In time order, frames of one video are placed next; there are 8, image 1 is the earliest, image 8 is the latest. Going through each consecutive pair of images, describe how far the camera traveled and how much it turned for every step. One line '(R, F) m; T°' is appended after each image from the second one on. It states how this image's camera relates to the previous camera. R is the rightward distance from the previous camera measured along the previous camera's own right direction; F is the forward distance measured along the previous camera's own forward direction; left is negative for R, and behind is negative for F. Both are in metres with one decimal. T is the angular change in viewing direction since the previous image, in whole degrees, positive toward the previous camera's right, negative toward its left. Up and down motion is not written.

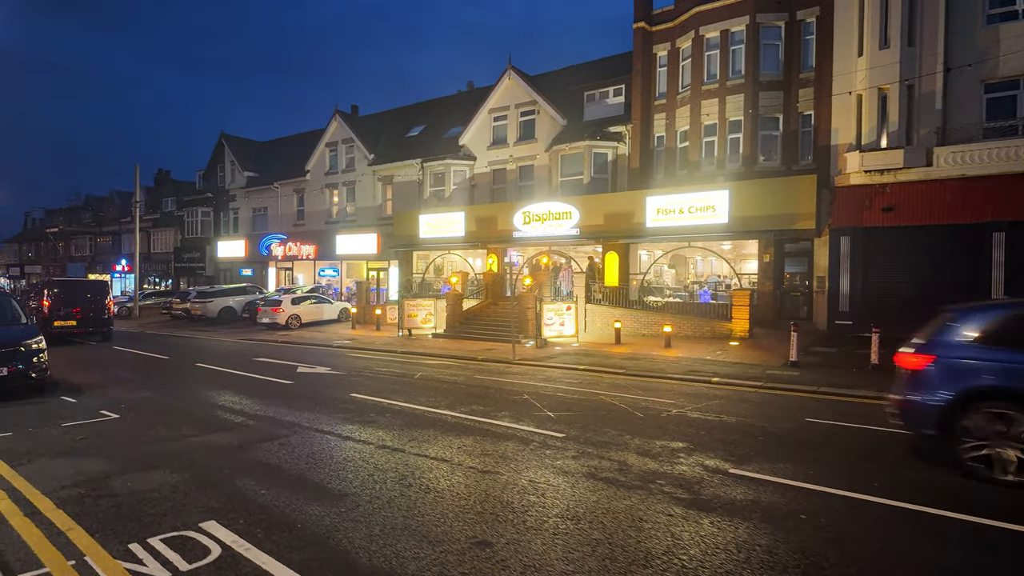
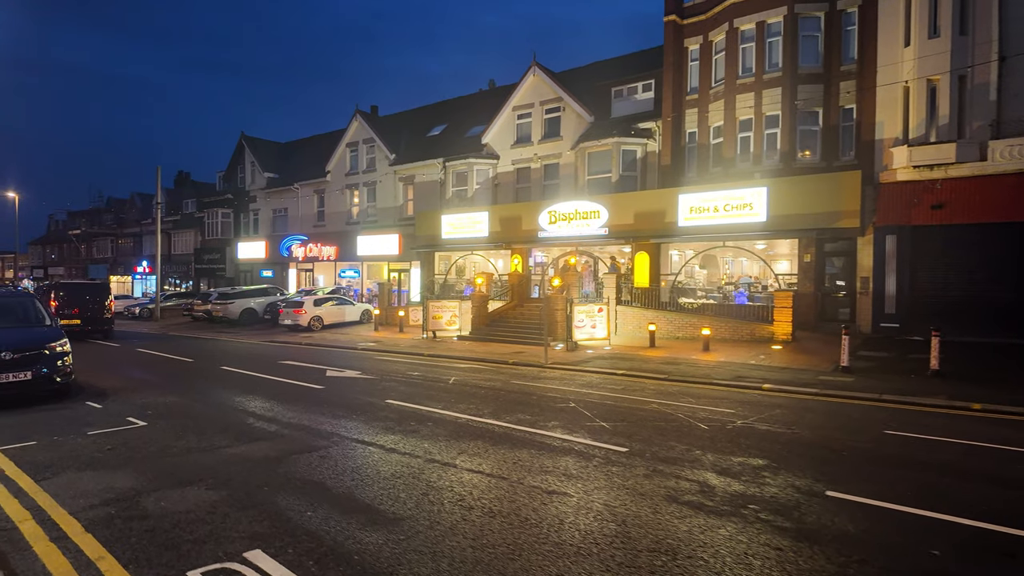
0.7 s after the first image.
(-0.5, +0.6) m; -1°
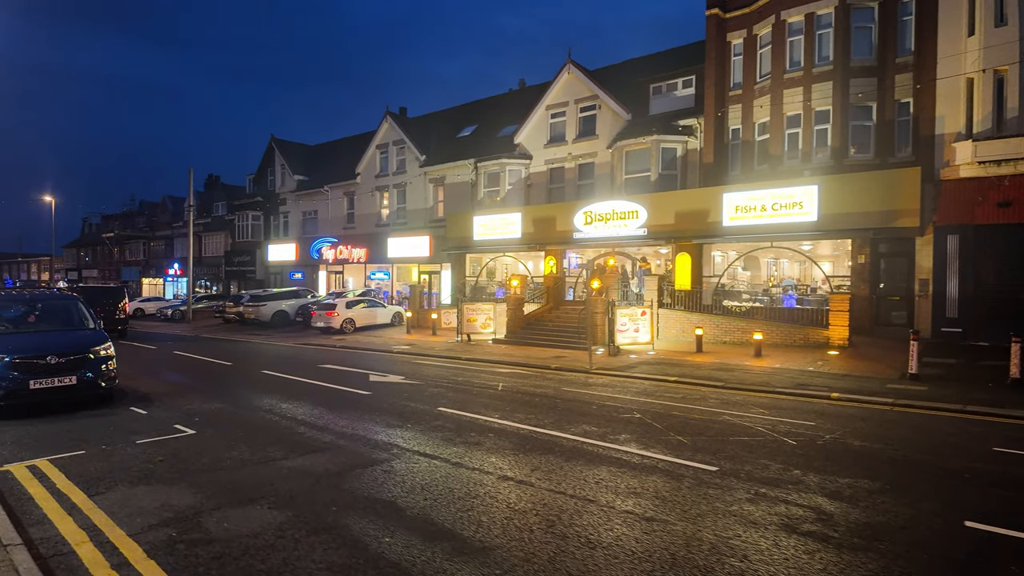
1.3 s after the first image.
(-0.6, +0.5) m; -2°
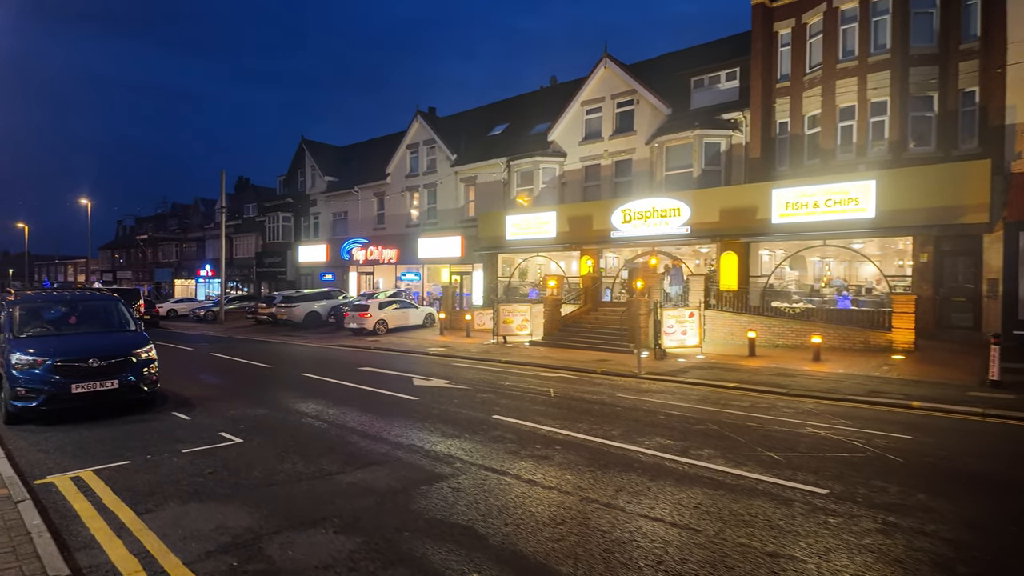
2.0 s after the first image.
(-0.6, +0.6) m; -2°
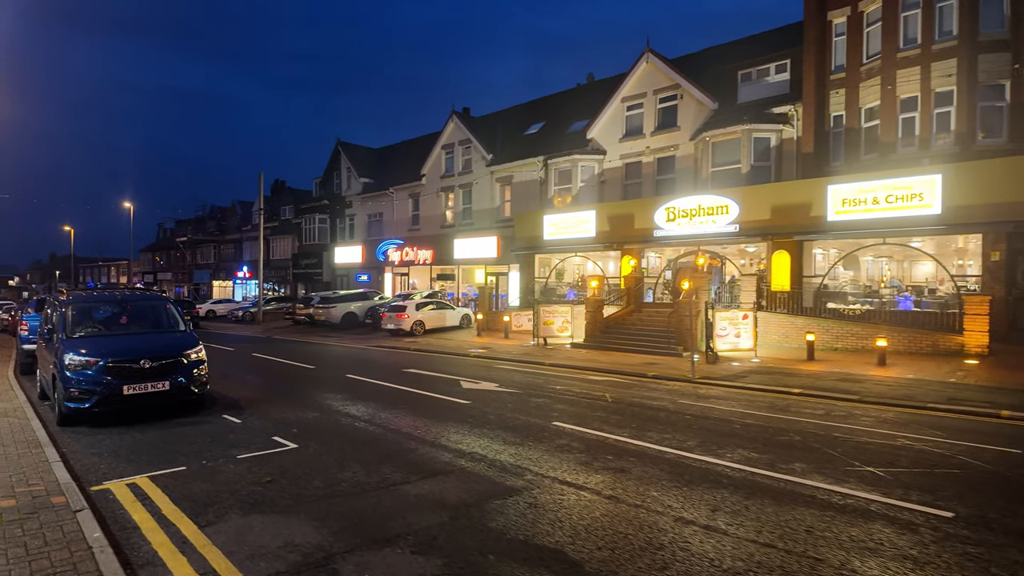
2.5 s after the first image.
(-0.5, +0.4) m; -3°
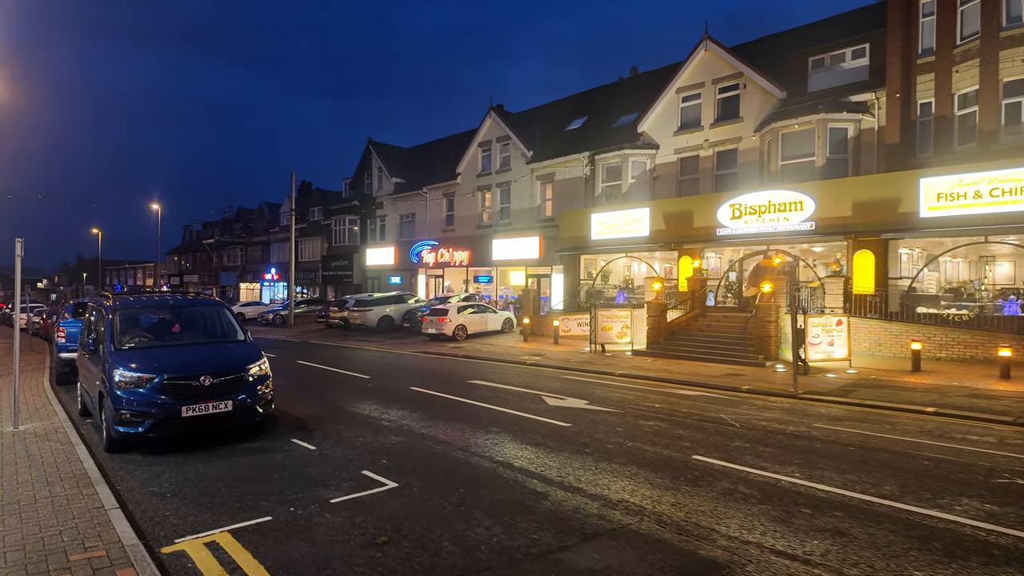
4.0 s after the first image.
(-1.3, +1.3) m; -2°
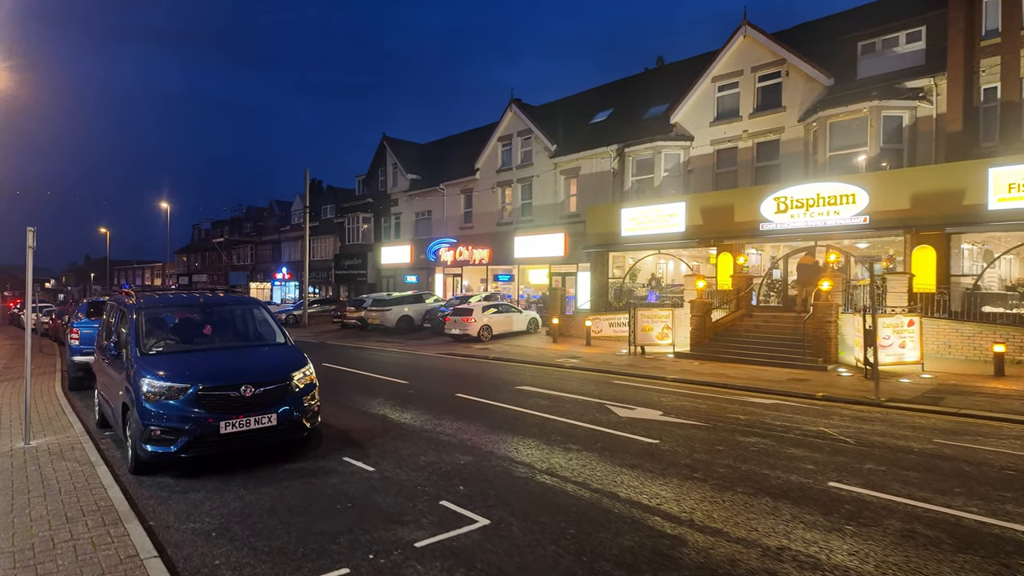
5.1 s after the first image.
(-0.9, +1.0) m; 0°
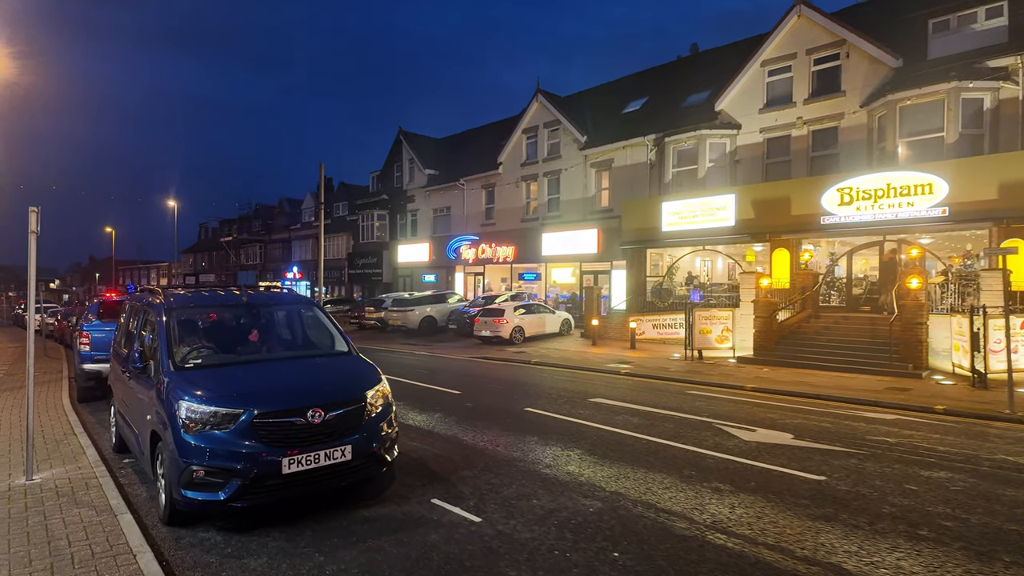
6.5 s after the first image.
(-1.2, +1.5) m; 0°
